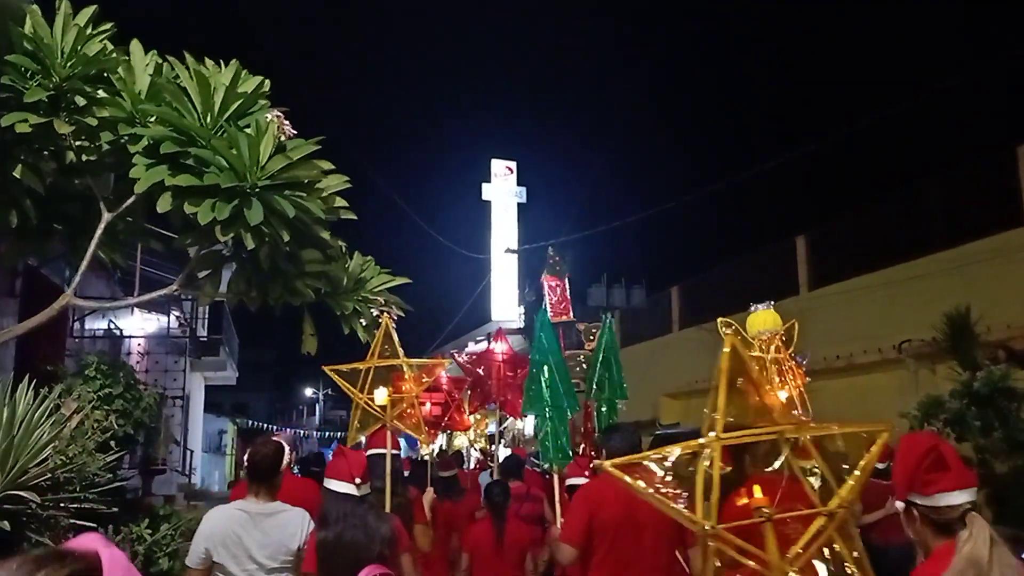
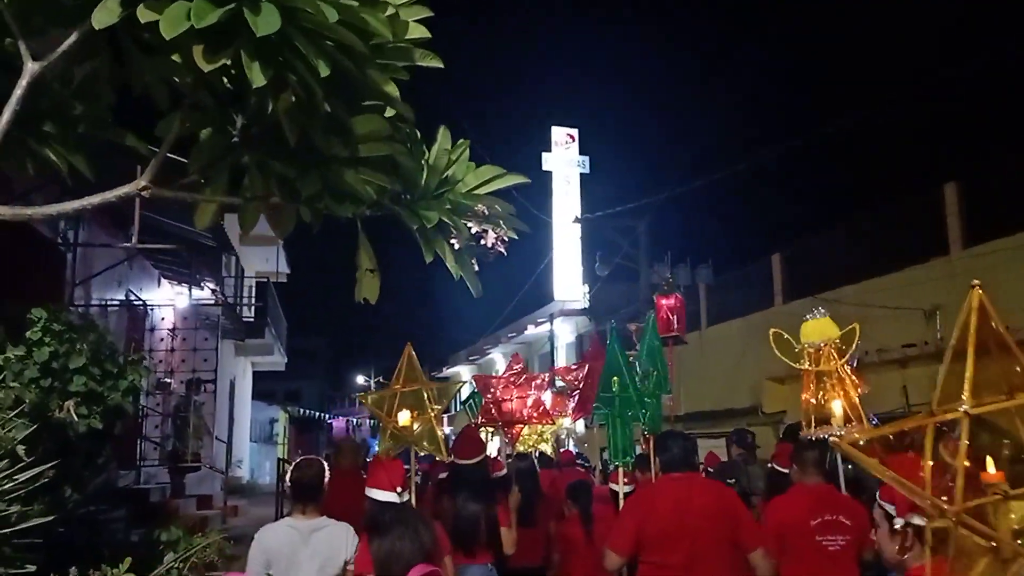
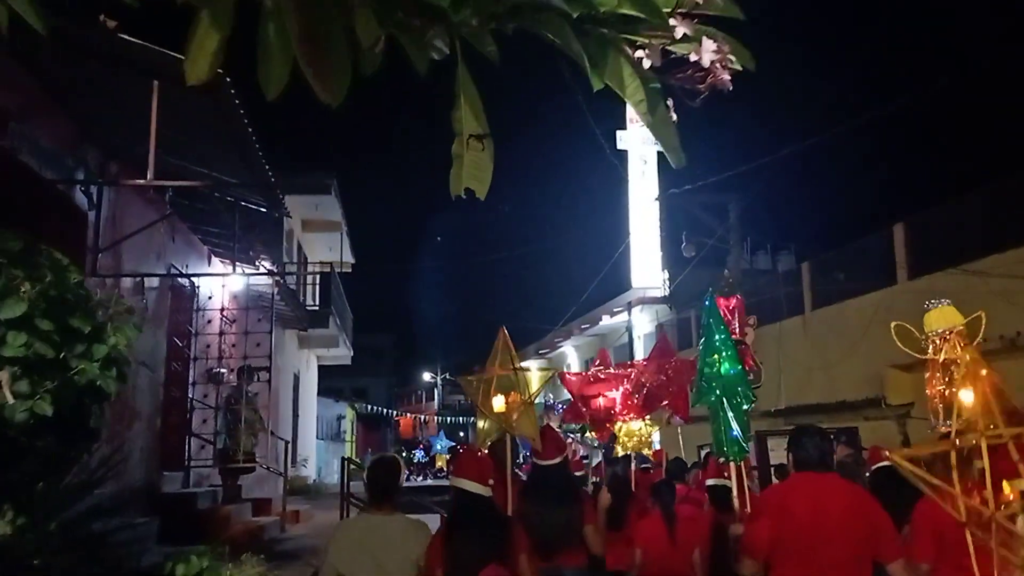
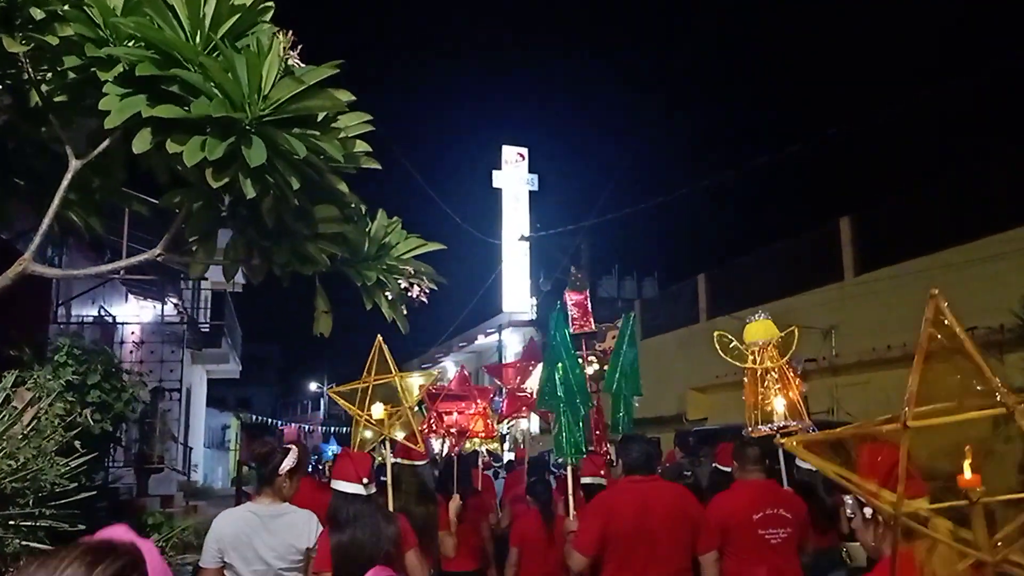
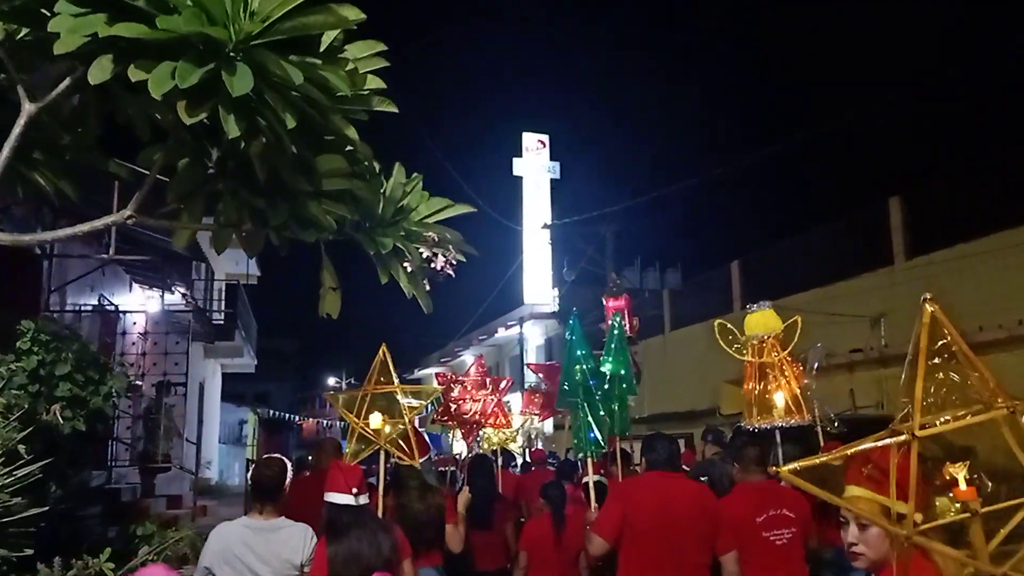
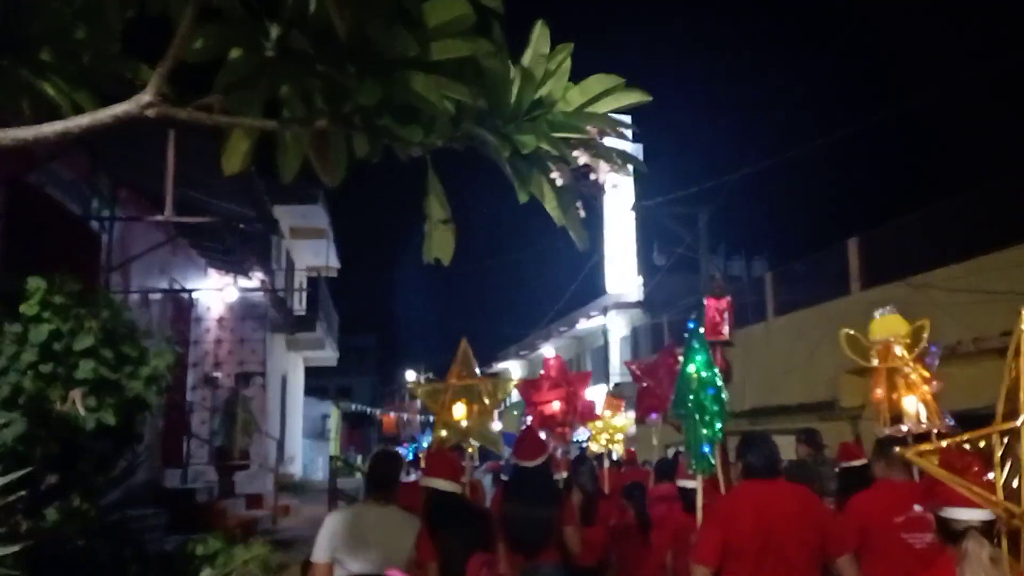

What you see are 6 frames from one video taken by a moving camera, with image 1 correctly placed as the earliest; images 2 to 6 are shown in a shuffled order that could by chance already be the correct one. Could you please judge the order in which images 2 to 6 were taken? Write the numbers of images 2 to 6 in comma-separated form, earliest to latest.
4, 5, 2, 6, 3
